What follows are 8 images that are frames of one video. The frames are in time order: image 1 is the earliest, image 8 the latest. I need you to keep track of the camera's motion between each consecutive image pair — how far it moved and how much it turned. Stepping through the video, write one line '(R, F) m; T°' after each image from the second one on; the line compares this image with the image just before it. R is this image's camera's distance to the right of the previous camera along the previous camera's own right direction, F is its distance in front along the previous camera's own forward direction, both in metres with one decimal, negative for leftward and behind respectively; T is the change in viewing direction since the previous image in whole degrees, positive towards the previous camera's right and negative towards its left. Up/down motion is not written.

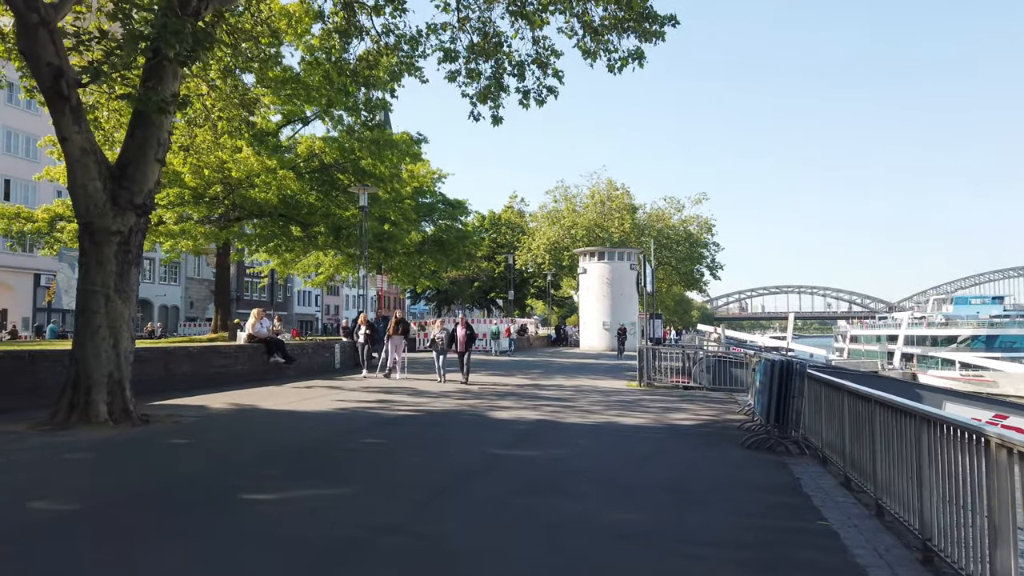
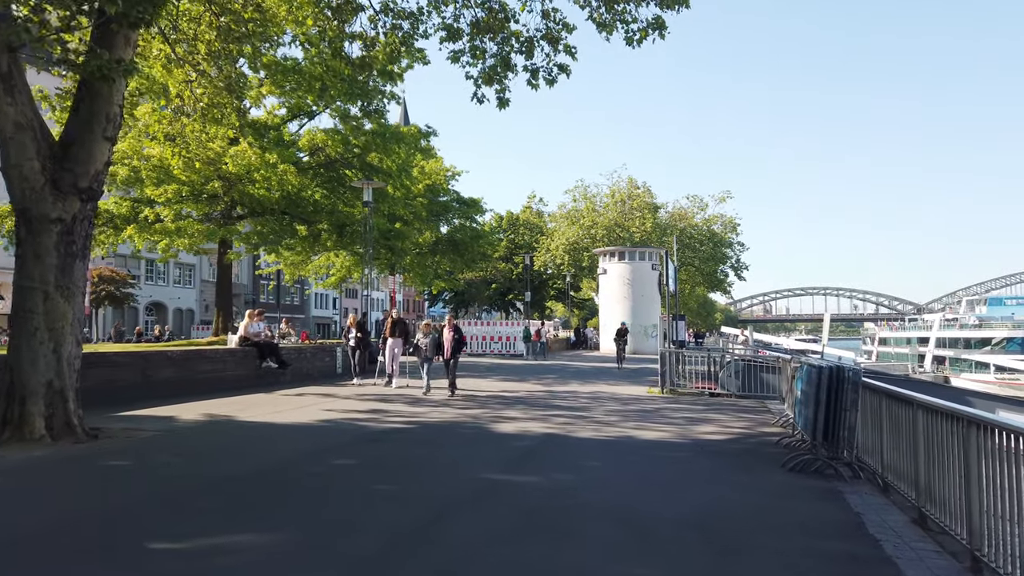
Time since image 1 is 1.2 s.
(+0.2, +1.4) m; -2°
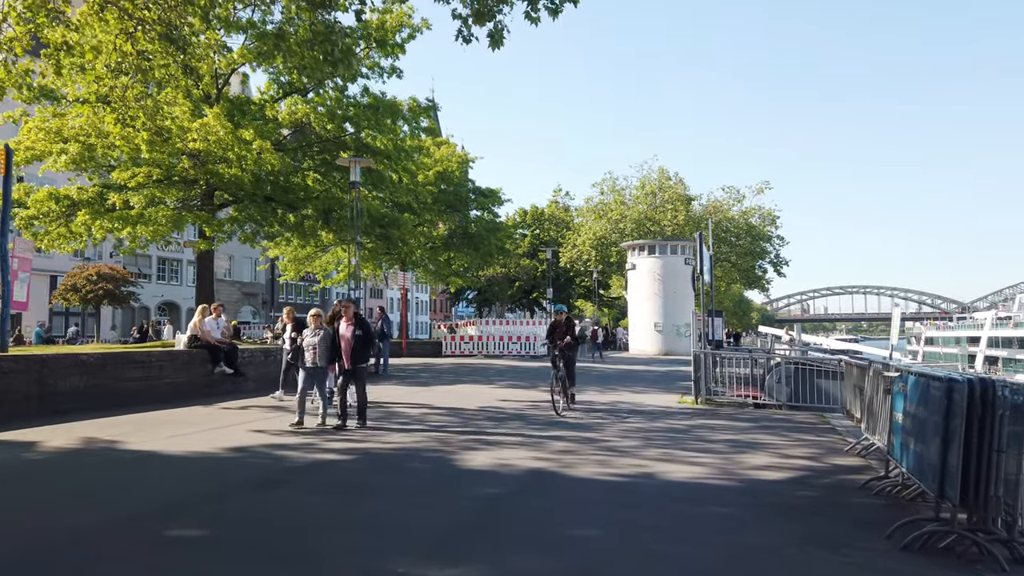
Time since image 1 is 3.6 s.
(+0.6, +2.9) m; -3°
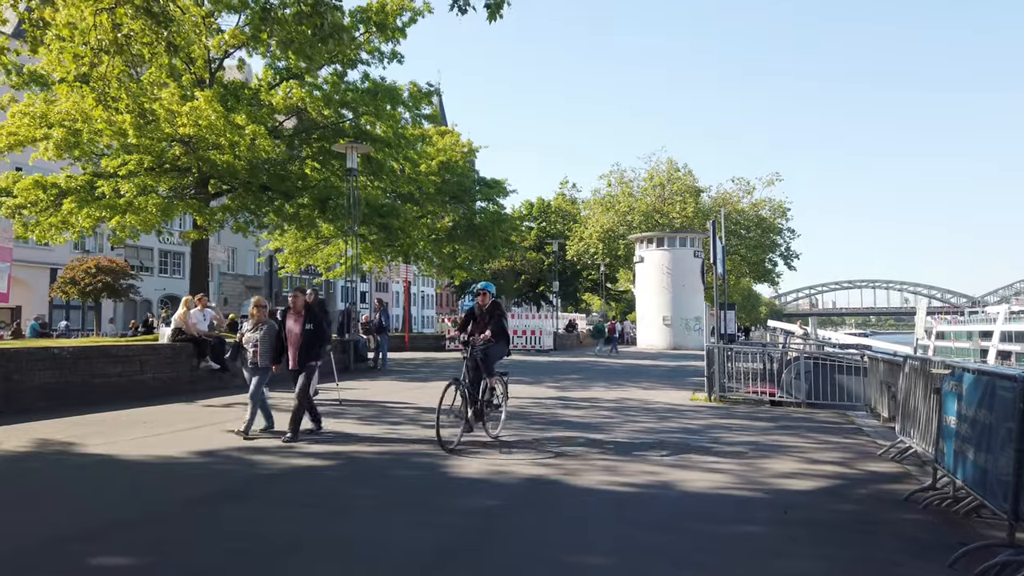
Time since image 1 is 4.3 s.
(+0.1, +0.8) m; -1°
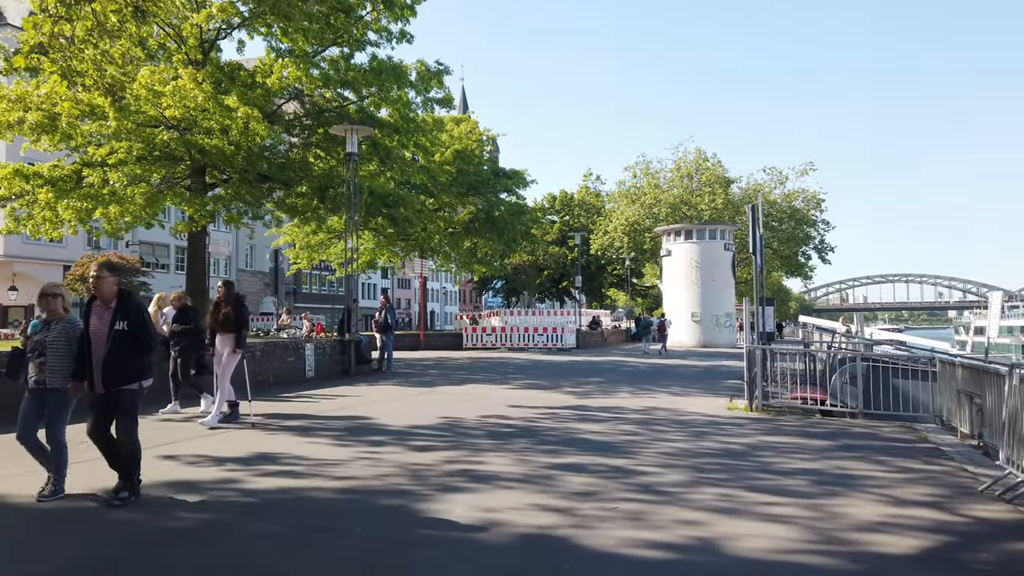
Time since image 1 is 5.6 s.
(+0.2, +1.6) m; -2°
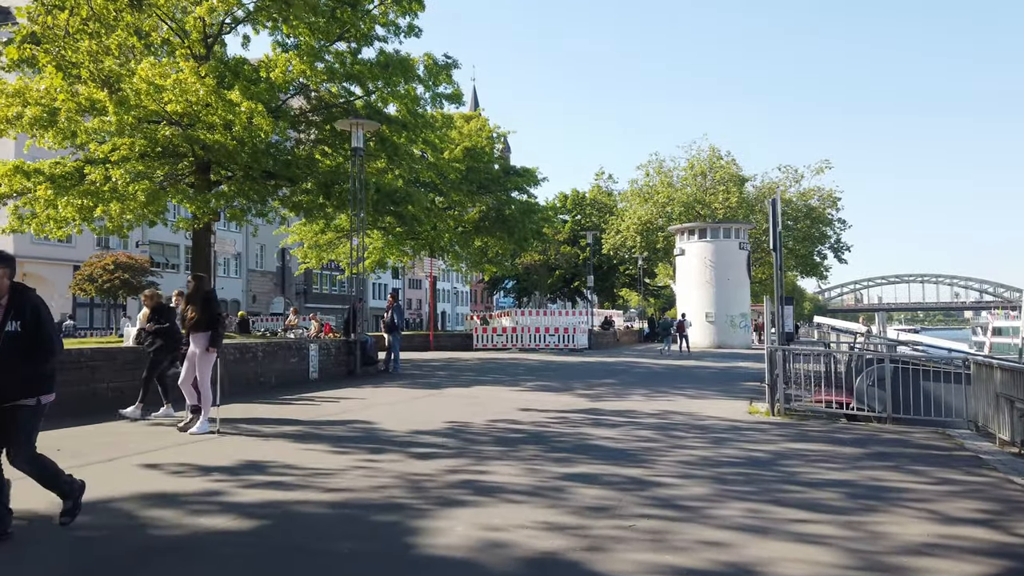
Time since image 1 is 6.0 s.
(0.0, +0.5) m; -1°
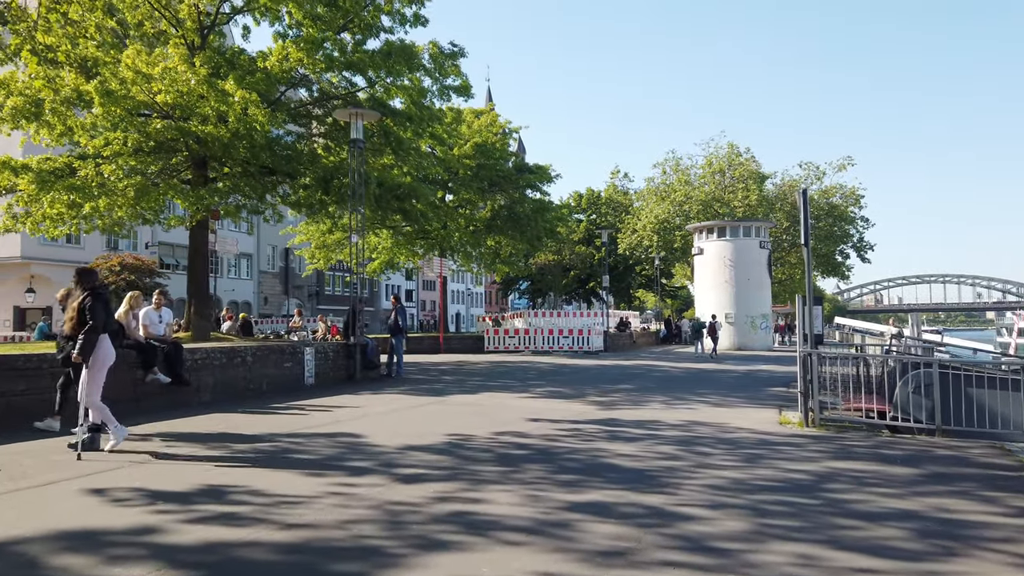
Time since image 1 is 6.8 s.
(+0.1, +1.0) m; -1°
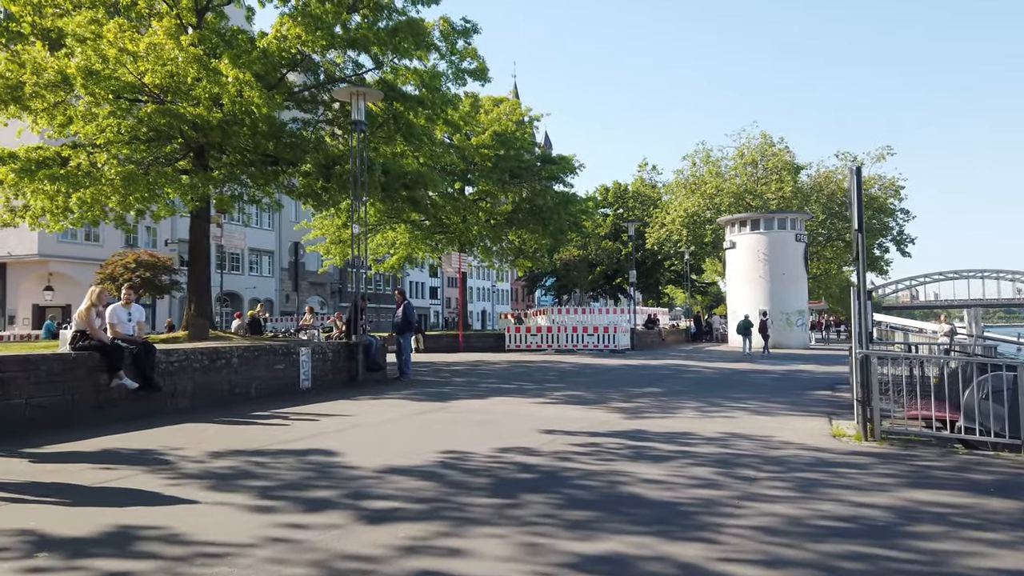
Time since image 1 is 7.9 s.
(+0.2, +1.3) m; -2°
